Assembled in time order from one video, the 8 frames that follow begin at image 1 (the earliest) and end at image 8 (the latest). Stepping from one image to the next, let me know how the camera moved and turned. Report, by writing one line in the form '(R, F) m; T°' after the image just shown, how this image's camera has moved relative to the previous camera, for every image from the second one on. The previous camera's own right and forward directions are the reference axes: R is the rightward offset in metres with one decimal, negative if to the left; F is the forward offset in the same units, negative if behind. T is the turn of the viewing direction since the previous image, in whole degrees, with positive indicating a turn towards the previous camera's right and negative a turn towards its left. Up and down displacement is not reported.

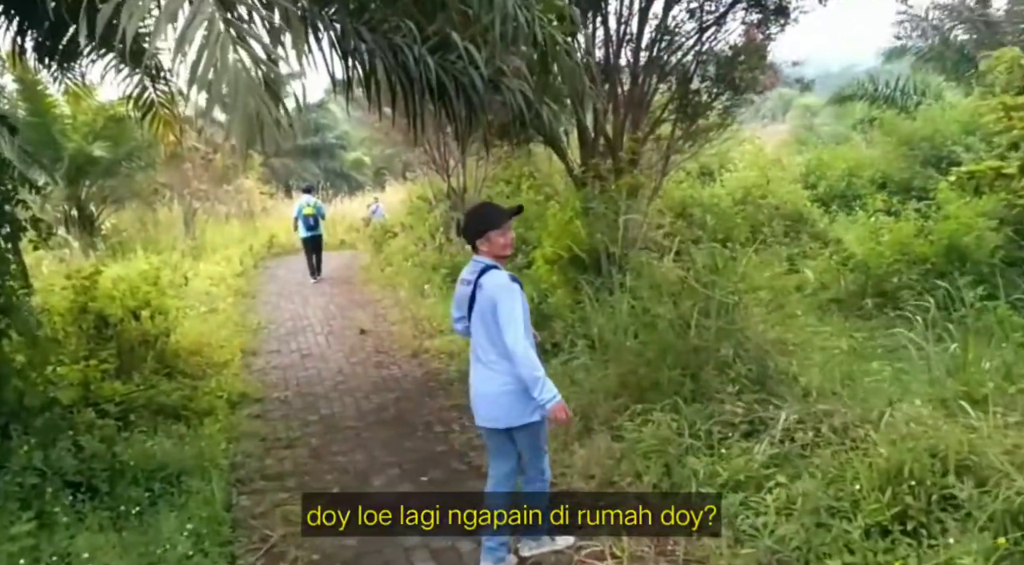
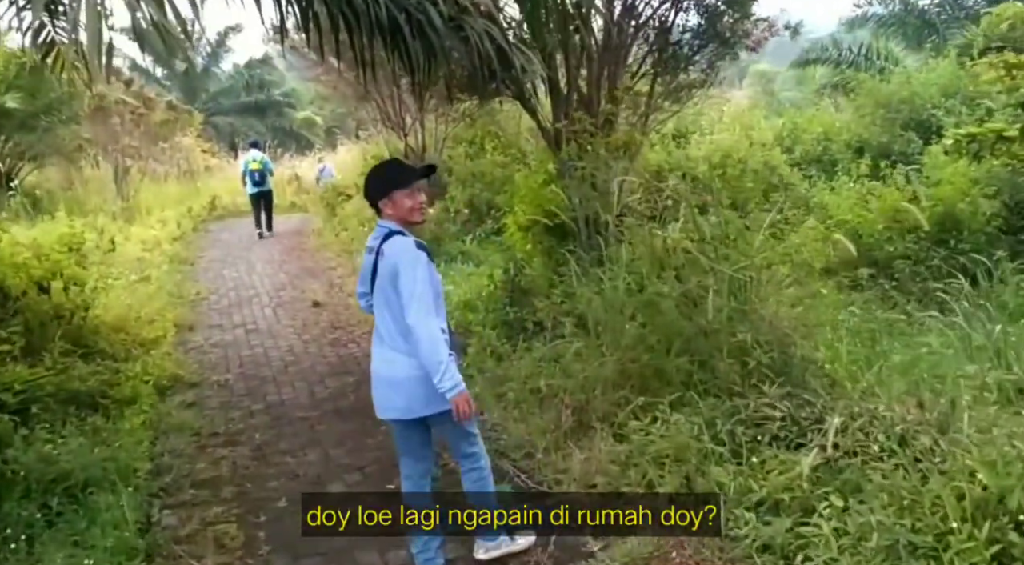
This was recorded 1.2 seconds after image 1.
(-0.1, +0.8) m; +3°
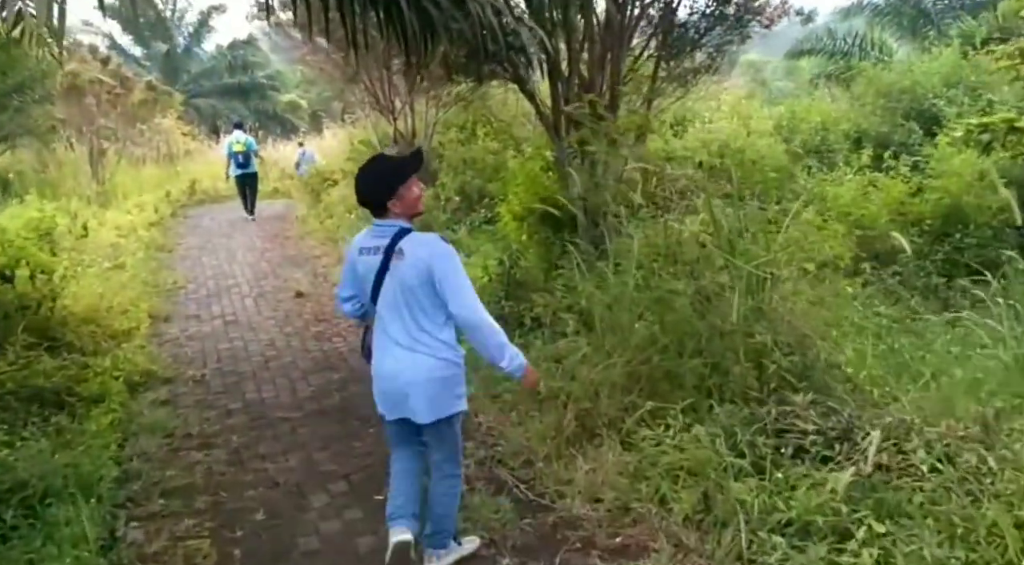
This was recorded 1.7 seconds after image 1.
(-0.1, +0.3) m; +1°
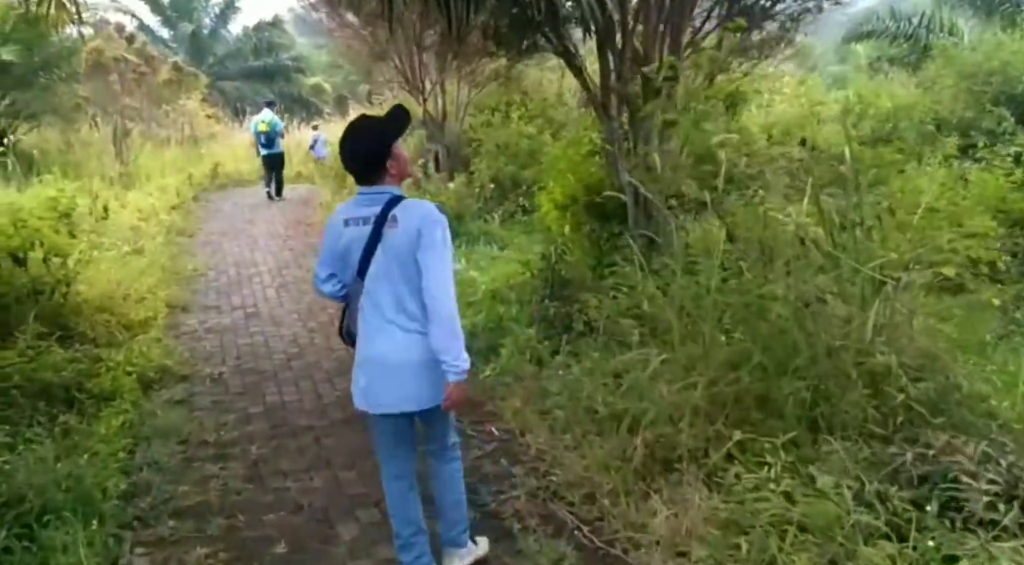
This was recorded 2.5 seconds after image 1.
(-0.1, +0.4) m; -1°
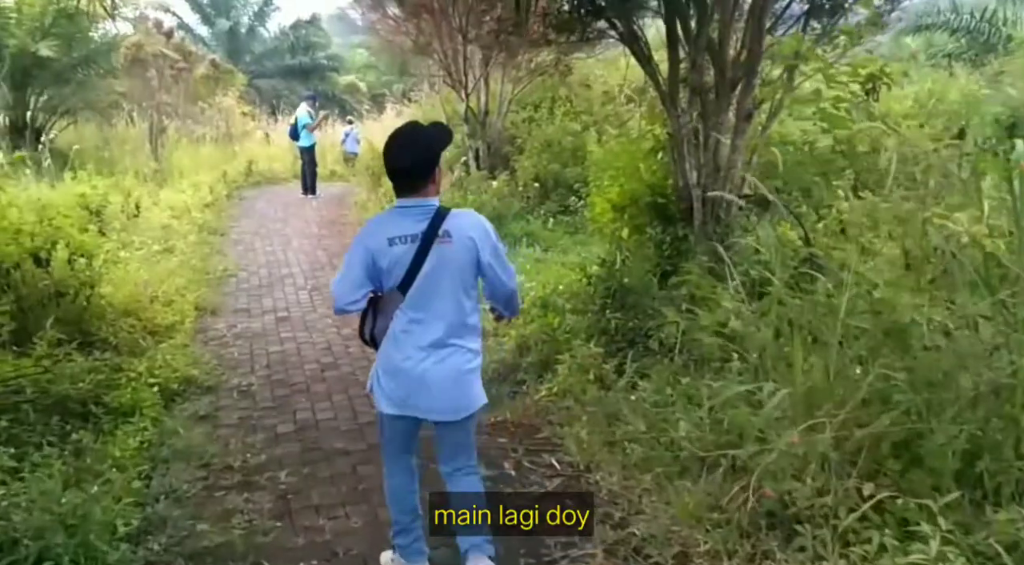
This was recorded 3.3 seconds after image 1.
(-0.1, +0.5) m; -2°
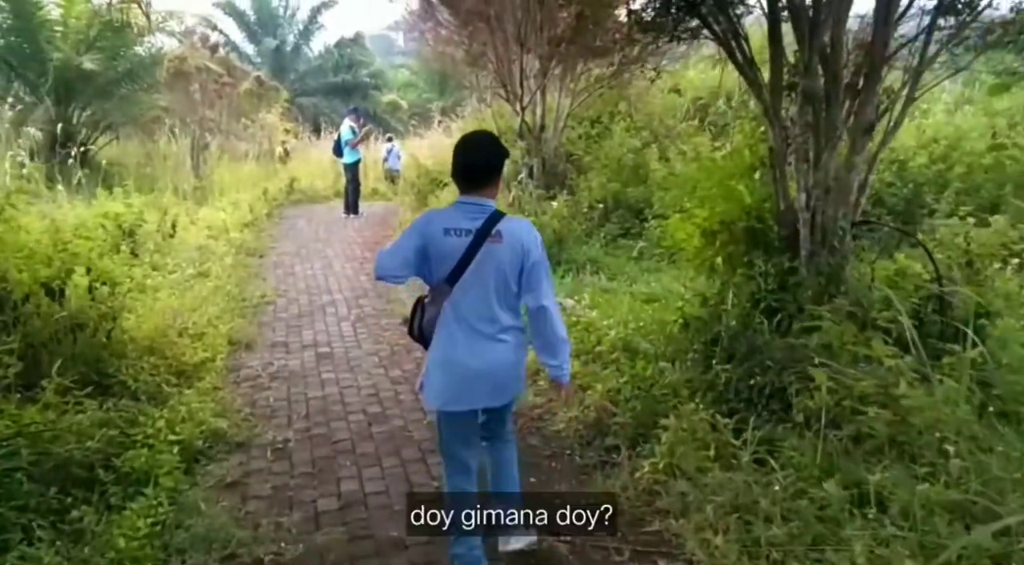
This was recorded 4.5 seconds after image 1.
(-0.2, +0.8) m; -2°
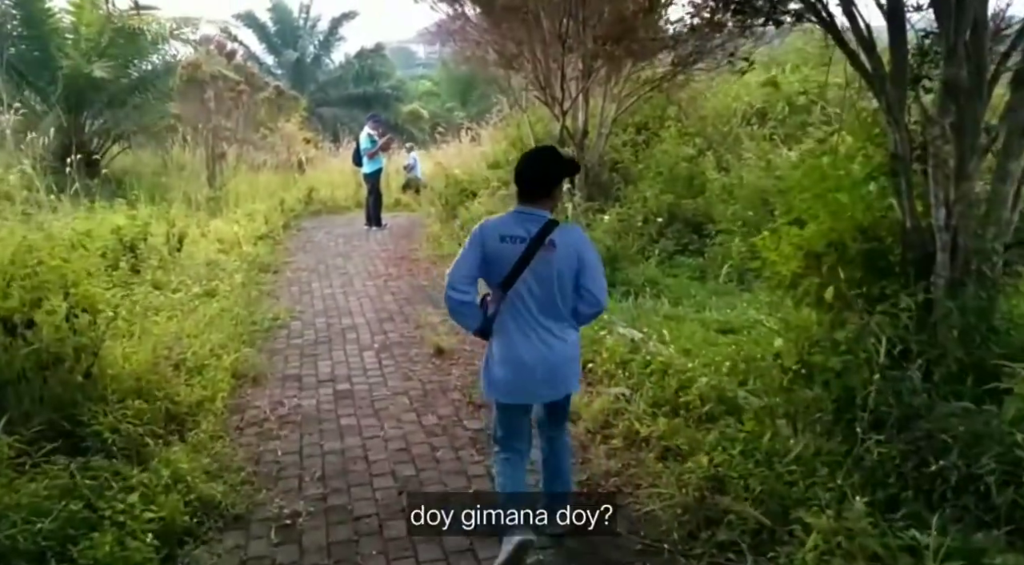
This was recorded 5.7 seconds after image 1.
(-0.2, +0.9) m; -1°
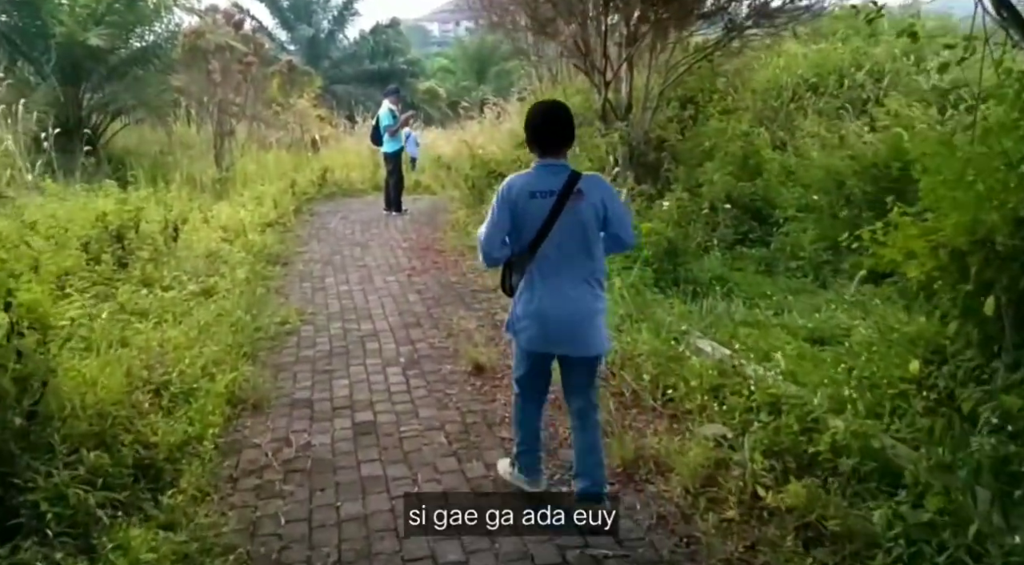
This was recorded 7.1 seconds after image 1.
(-0.2, +1.0) m; -1°
